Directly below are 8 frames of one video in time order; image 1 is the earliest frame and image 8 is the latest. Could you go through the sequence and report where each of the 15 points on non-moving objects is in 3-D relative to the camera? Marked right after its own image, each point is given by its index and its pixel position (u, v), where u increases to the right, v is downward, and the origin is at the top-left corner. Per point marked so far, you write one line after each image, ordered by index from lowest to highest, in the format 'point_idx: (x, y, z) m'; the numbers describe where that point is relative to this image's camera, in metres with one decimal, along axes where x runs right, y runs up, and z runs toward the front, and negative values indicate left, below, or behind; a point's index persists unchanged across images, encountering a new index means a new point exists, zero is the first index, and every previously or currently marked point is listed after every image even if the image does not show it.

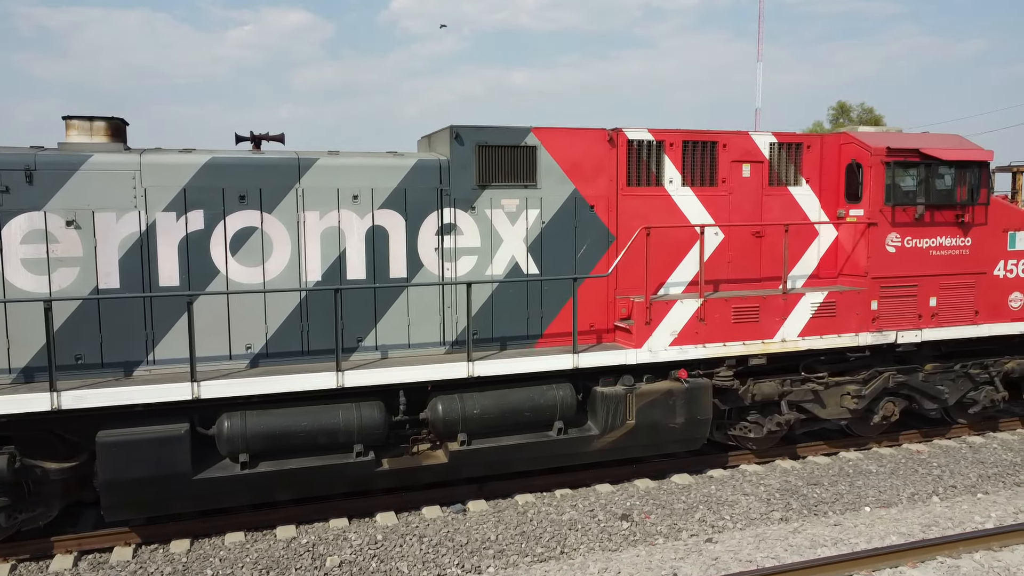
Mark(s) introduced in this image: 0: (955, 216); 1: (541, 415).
0: (+4.8, +0.8, +7.4) m
1: (+0.3, -1.2, +6.3) m
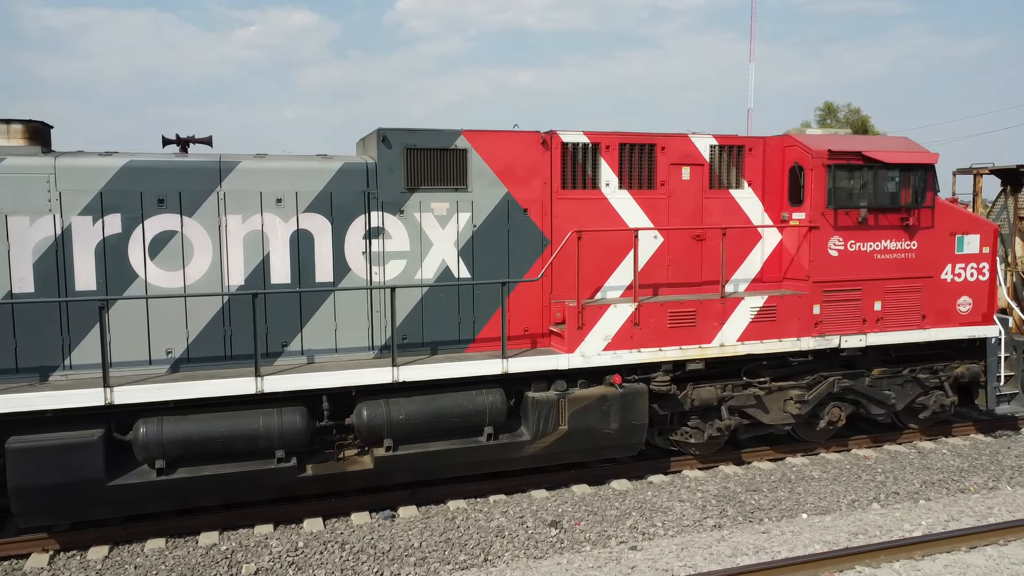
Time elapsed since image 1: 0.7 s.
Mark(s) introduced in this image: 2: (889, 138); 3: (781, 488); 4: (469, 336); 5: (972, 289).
0: (+4.2, +0.7, +7.3) m
1: (-0.4, -1.2, +6.2) m
2: (+4.1, +1.6, +7.5) m
3: (+2.8, -2.1, +7.0) m
4: (-0.4, -0.5, +6.5) m
5: (+5.2, 0.0, +7.7) m
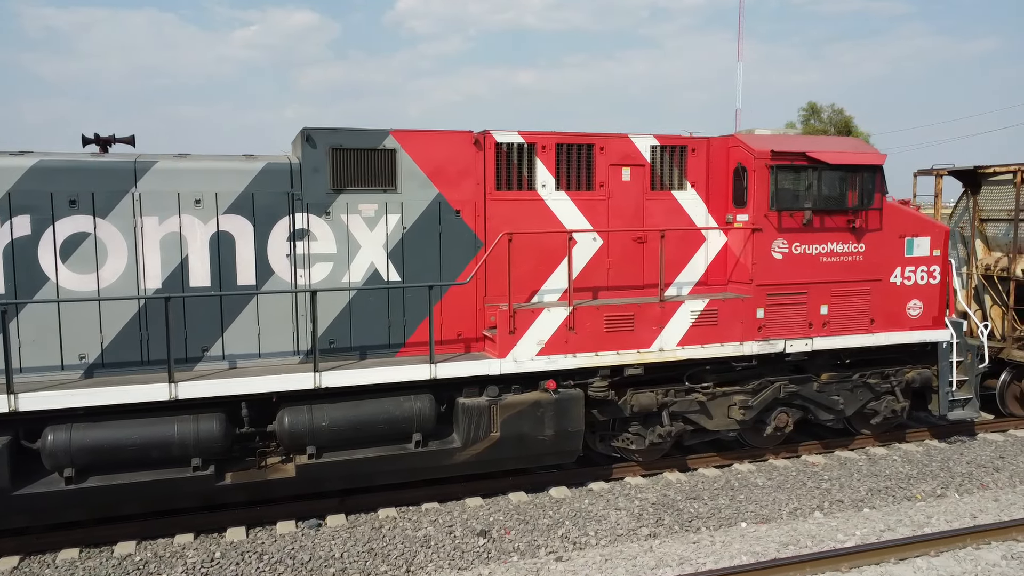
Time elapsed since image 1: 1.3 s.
0: (+3.5, +0.7, +7.2) m
1: (-1.0, -1.2, +6.1) m
2: (+3.5, +1.6, +7.3) m
3: (+2.1, -2.1, +6.9) m
4: (-1.1, -0.5, +6.4) m
5: (+4.5, 0.0, +7.5) m
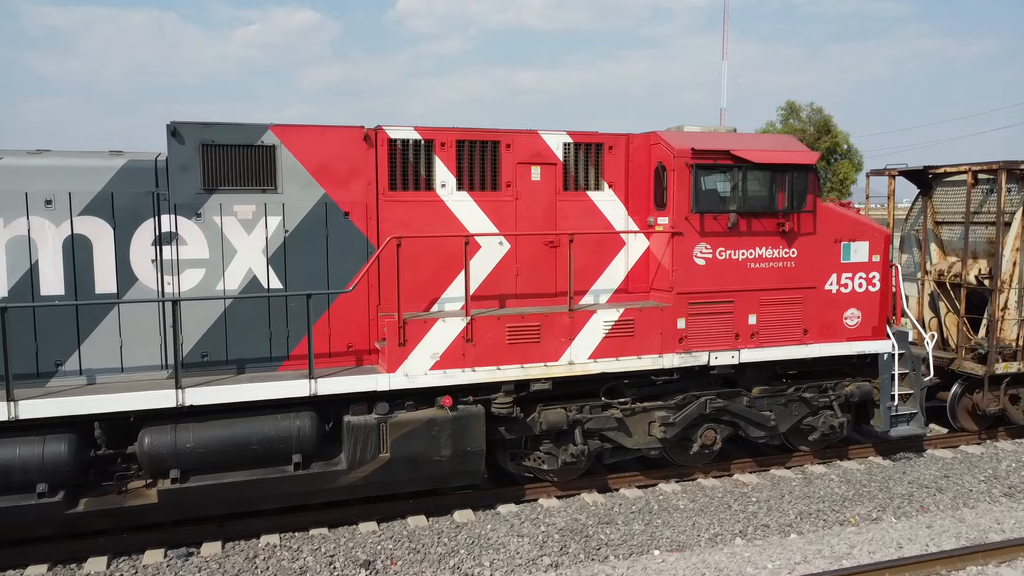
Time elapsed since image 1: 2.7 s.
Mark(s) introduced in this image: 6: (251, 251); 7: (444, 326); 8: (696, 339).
0: (+2.6, +0.6, +6.7) m
1: (-2.0, -1.3, +5.6) m
2: (+2.6, +1.5, +6.8) m
3: (+1.2, -2.2, +6.4) m
4: (-2.0, -0.6, +5.9) m
5: (+3.6, -0.1, +7.0) m
6: (-2.2, +0.3, +5.7) m
7: (-0.6, -0.3, +5.8) m
8: (+1.8, -0.5, +6.5) m
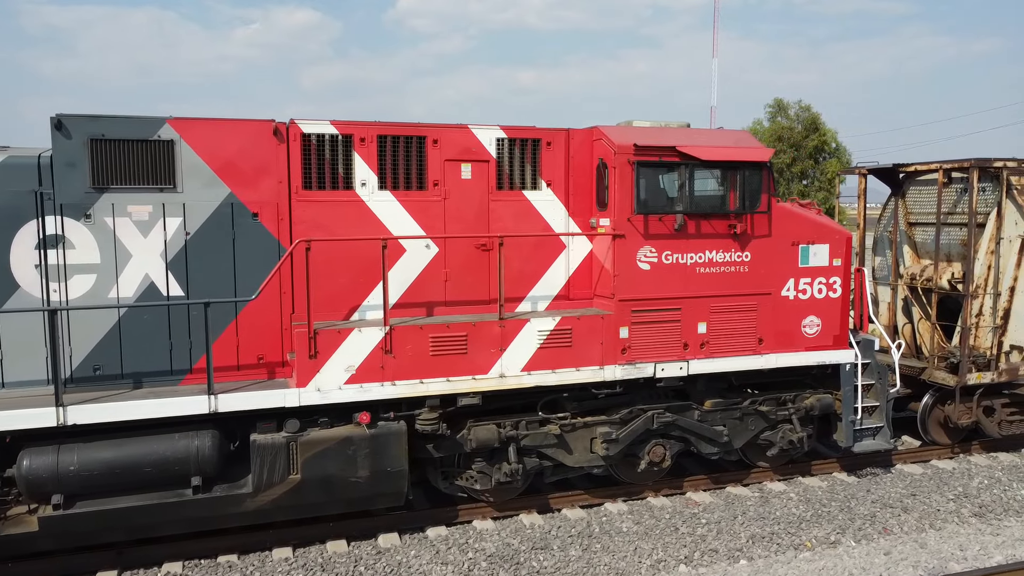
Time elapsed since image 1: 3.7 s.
0: (+2.0, +0.6, +6.2) m
1: (-2.6, -1.4, +5.1) m
2: (+1.9, +1.5, +6.4) m
3: (+0.6, -2.2, +5.9) m
4: (-2.6, -0.6, +5.4) m
5: (+3.0, -0.2, +6.6) m
6: (-2.8, +0.3, +5.3) m
7: (-1.2, -0.4, +5.4) m
8: (+1.1, -0.5, +6.1) m
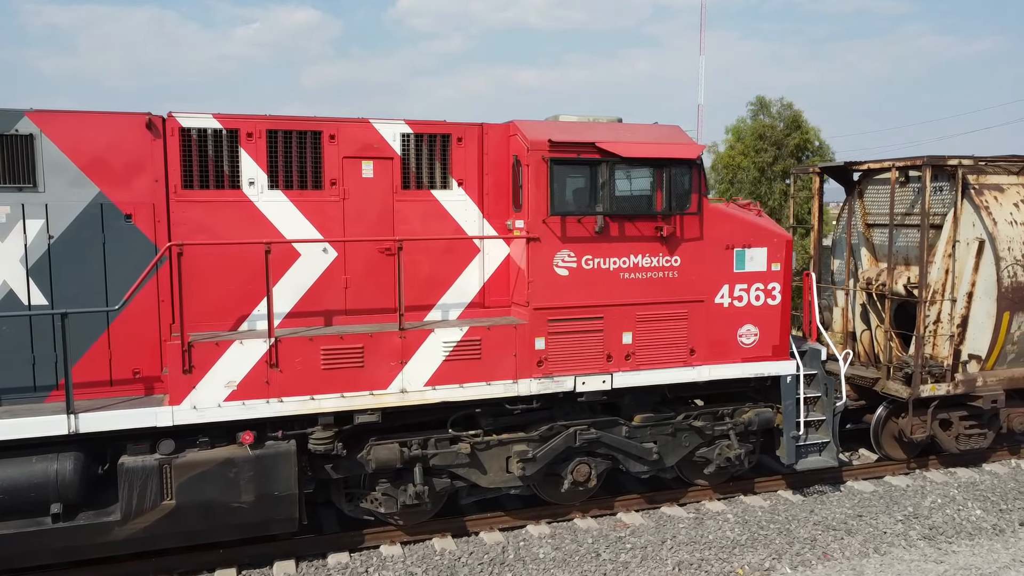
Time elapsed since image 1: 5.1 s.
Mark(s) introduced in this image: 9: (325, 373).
0: (+1.2, +0.5, +5.8) m
1: (-3.3, -1.4, +4.6) m
2: (+1.2, +1.4, +5.9) m
3: (-0.2, -2.3, +5.5) m
4: (-3.4, -0.7, +5.0) m
5: (+2.2, -0.2, +6.1) m
6: (-3.6, +0.2, +4.8) m
7: (-2.0, -0.4, +4.9) m
8: (+0.4, -0.6, +5.6) m
9: (-1.4, -0.6, +5.1) m
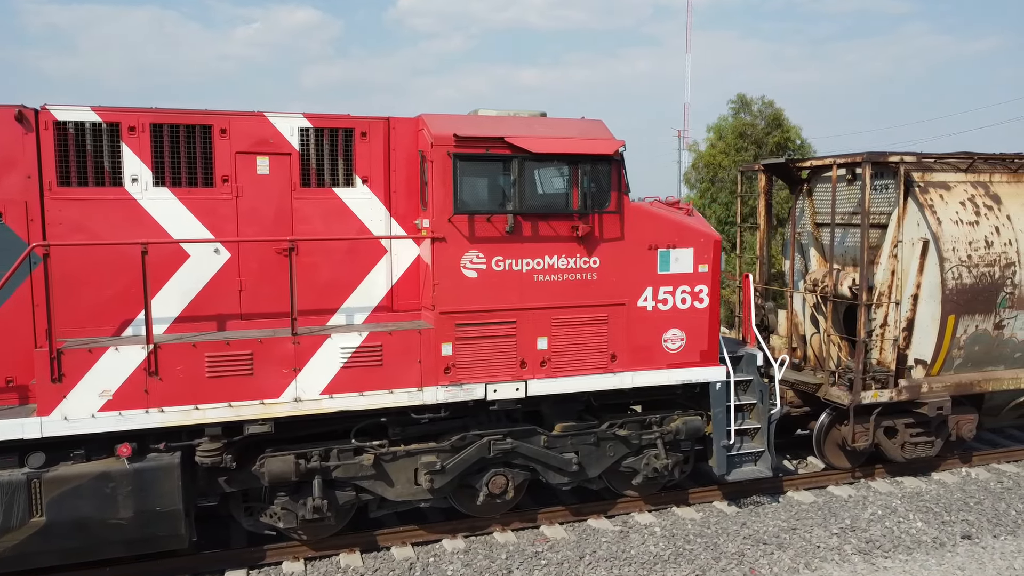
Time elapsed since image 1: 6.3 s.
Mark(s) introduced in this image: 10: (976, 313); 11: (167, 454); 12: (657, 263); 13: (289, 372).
0: (+0.5, +0.5, +5.5) m
1: (-4.1, -1.4, +4.4) m
2: (+0.5, +1.4, +5.7) m
3: (-0.9, -2.3, +5.2) m
4: (-4.1, -0.7, +4.7) m
5: (+1.5, -0.3, +5.9) m
6: (-4.3, +0.2, +4.5) m
7: (-2.7, -0.5, +4.6) m
8: (-0.4, -0.6, +5.3) m
9: (-2.1, -0.7, +4.8) m
10: (+4.6, -0.2, +6.7) m
11: (-2.5, -1.2, +4.9) m
12: (+1.2, +0.2, +5.7) m
13: (-1.6, -0.6, +5.0) m
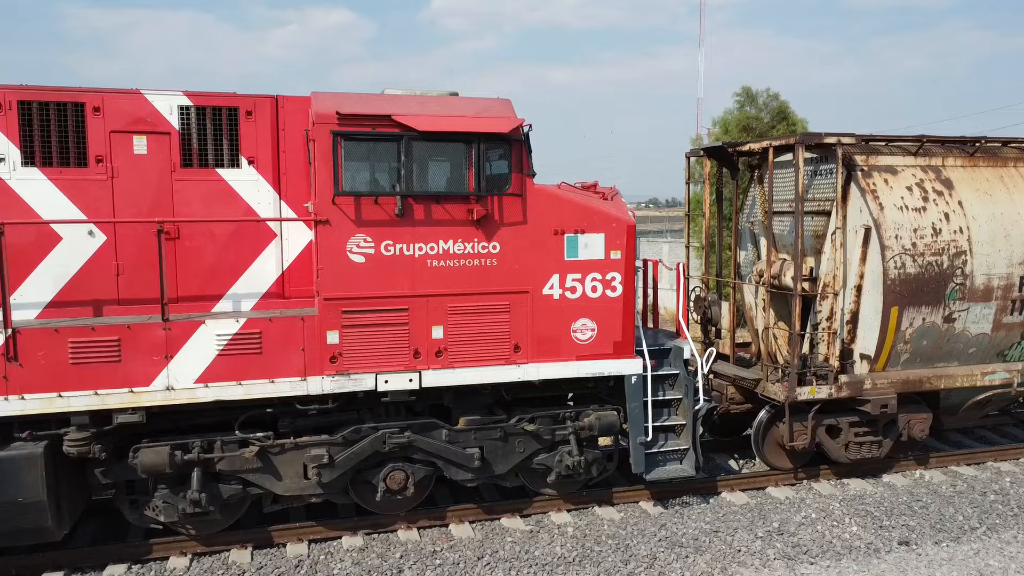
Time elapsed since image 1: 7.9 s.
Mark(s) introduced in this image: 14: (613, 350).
0: (-0.3, +0.6, +5.2) m
1: (-4.9, -1.3, +4.2) m
2: (-0.4, +1.5, +5.4) m
3: (-1.8, -2.2, +5.0) m
4: (-4.9, -0.6, +4.5) m
5: (+0.7, -0.2, +5.5) m
6: (-5.1, +0.3, +4.4) m
7: (-3.5, -0.3, +4.5) m
8: (-1.2, -0.5, +5.1) m
9: (-3.0, -0.5, +4.6) m
10: (+3.8, -0.2, +6.3) m
11: (-3.3, -1.1, +4.7) m
12: (+0.4, +0.3, +5.4) m
13: (-2.5, -0.5, +4.8) m
14: (+0.8, -0.5, +5.6) m
